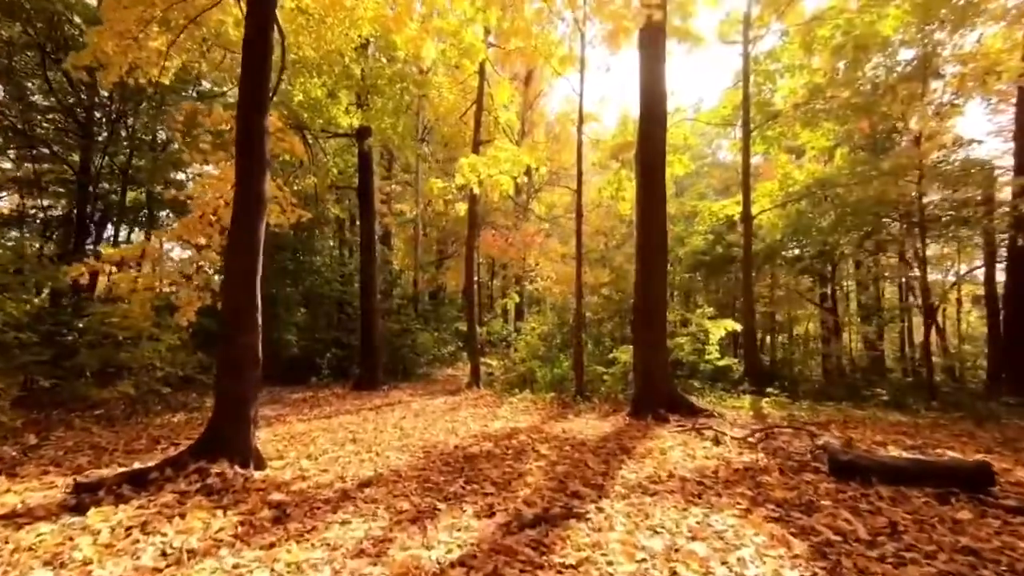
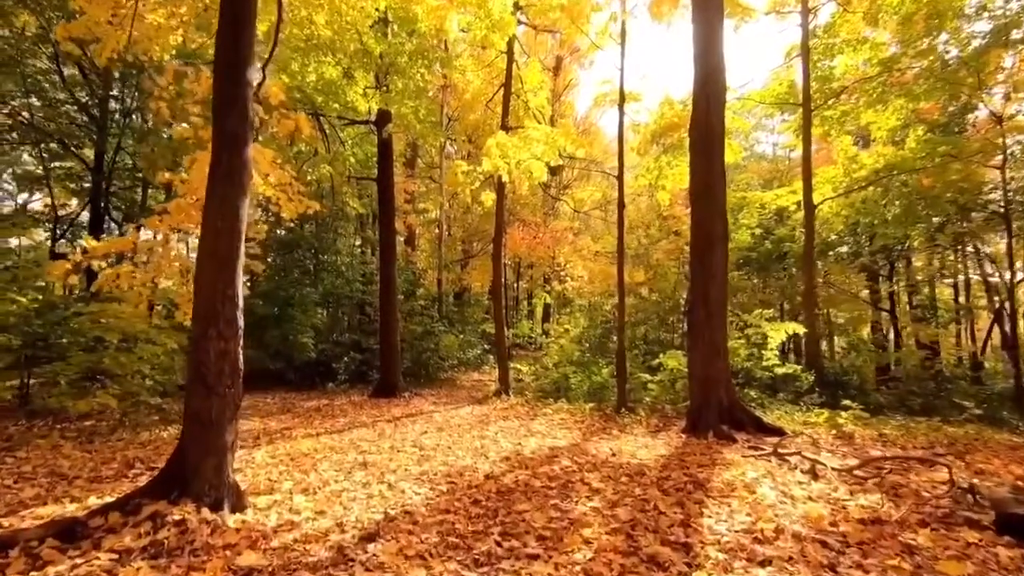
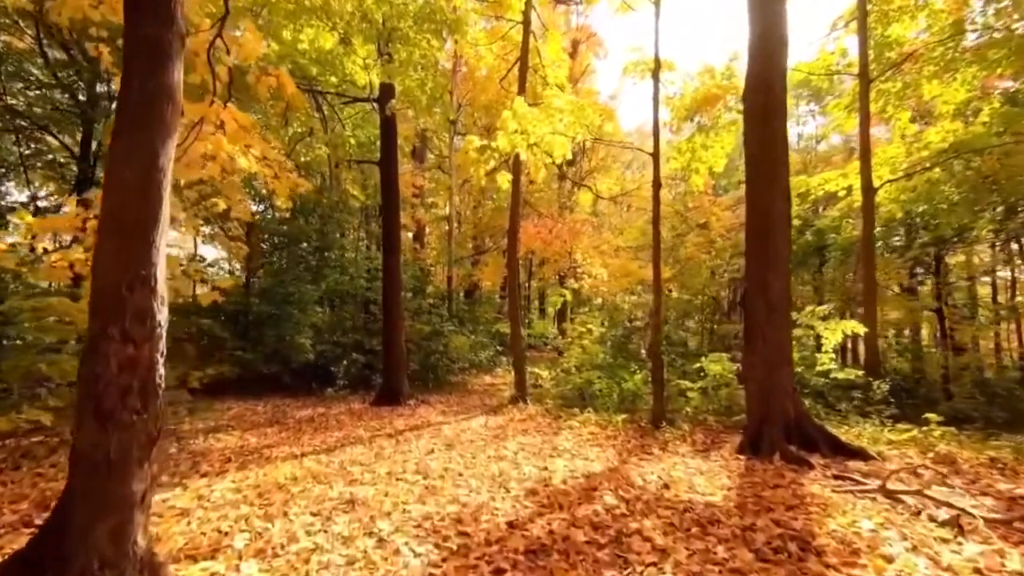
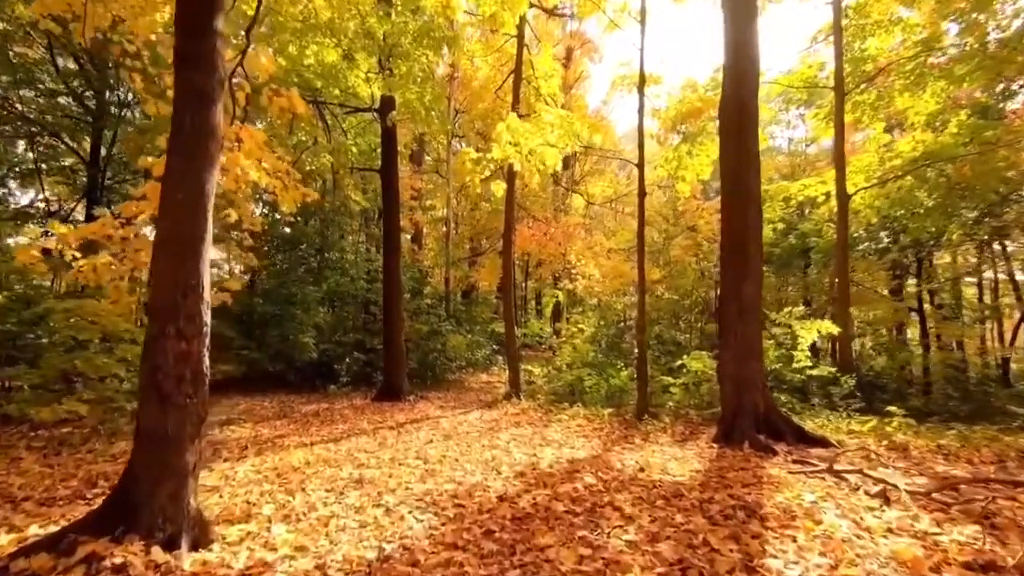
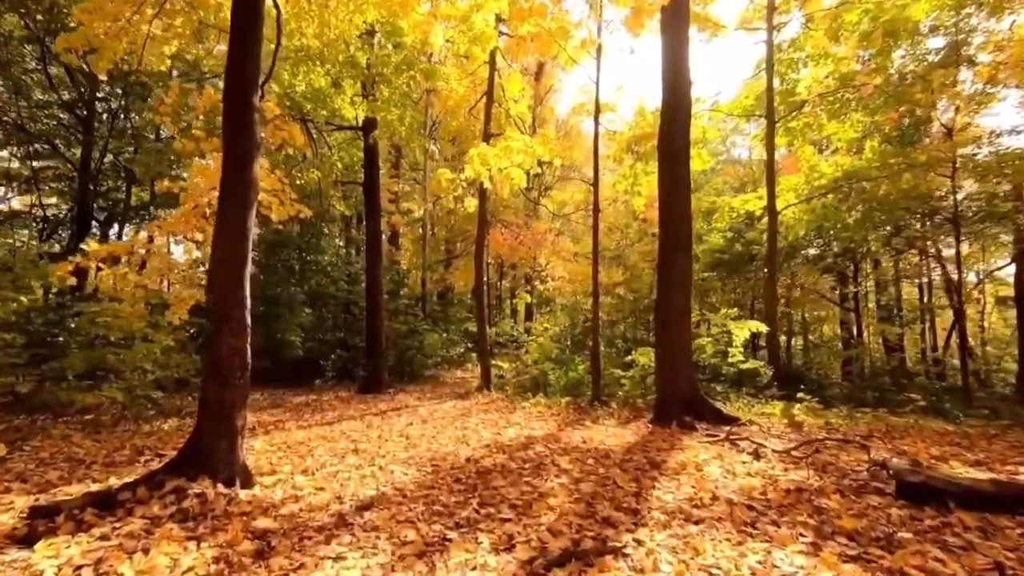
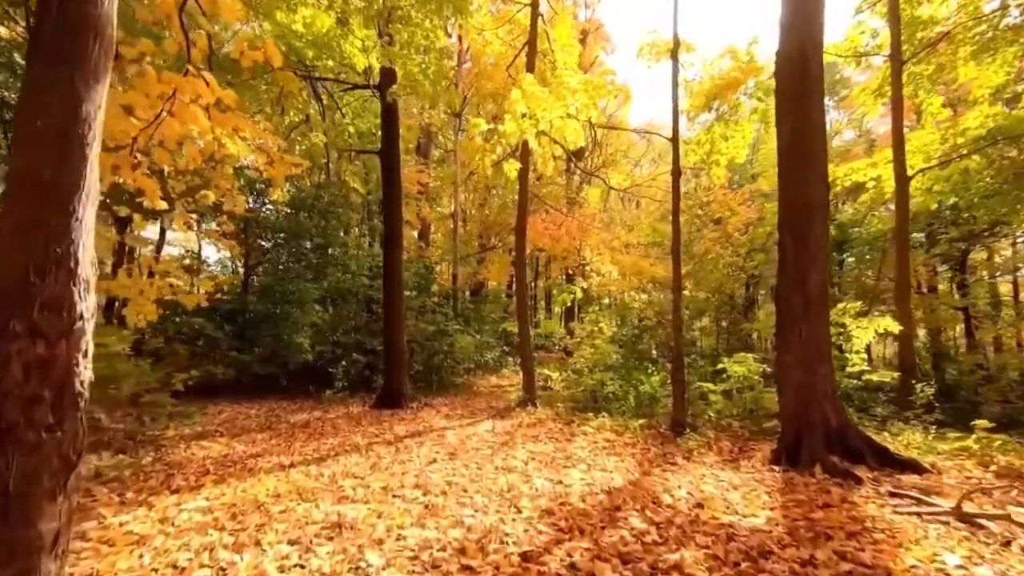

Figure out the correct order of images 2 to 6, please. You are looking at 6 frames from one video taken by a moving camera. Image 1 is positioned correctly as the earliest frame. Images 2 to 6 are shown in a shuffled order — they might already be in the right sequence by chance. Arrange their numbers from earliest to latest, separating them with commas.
5, 2, 4, 3, 6
